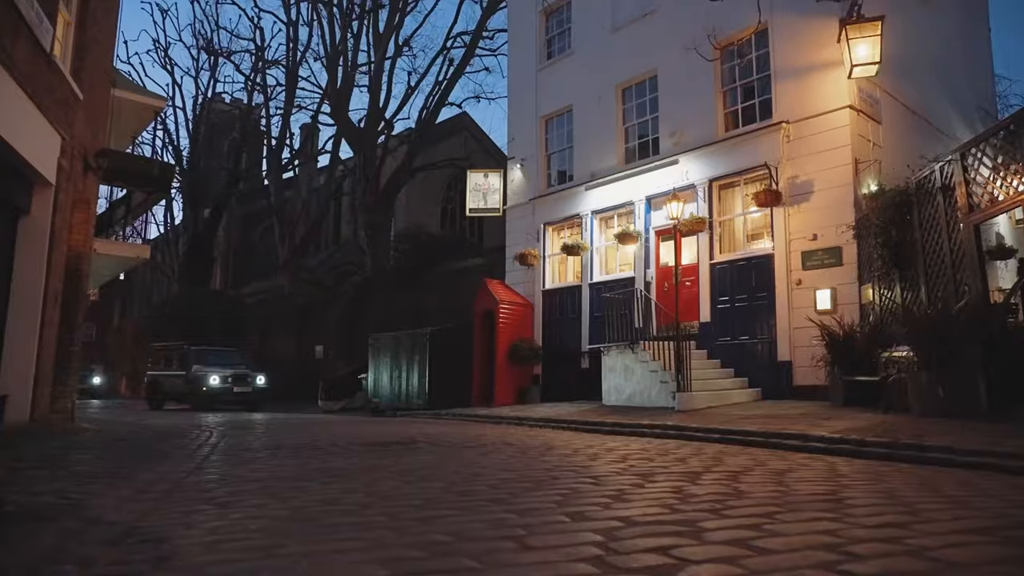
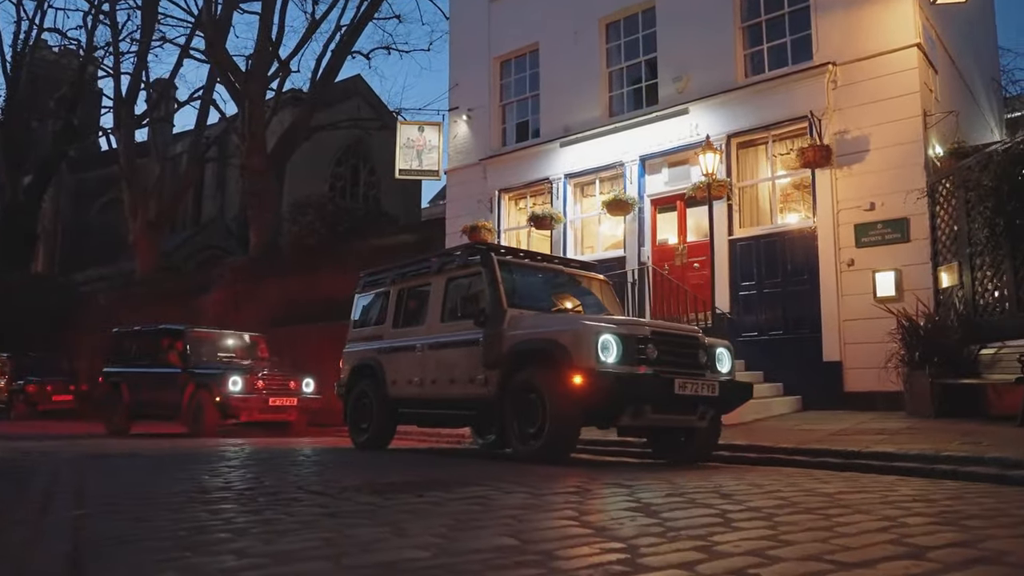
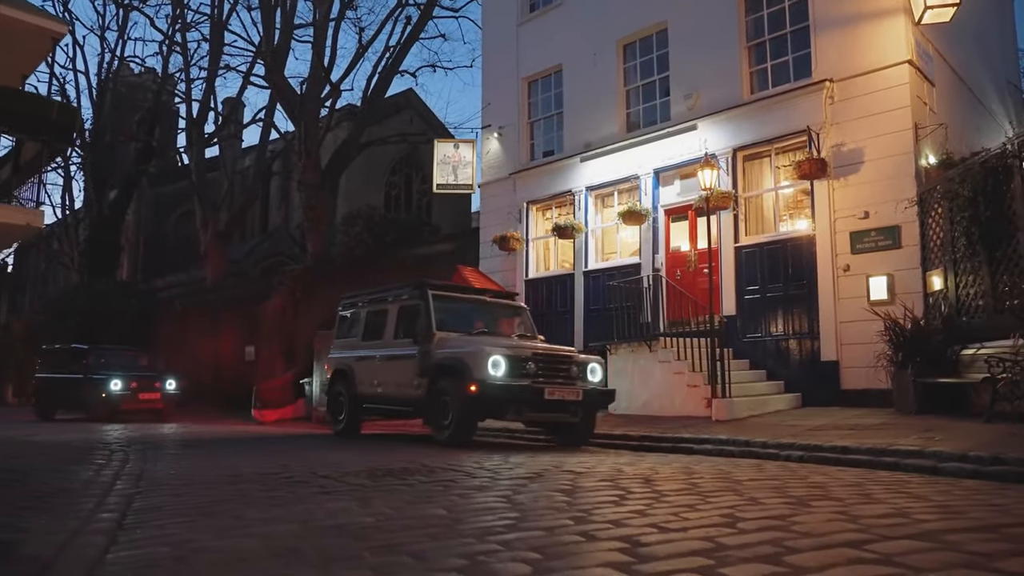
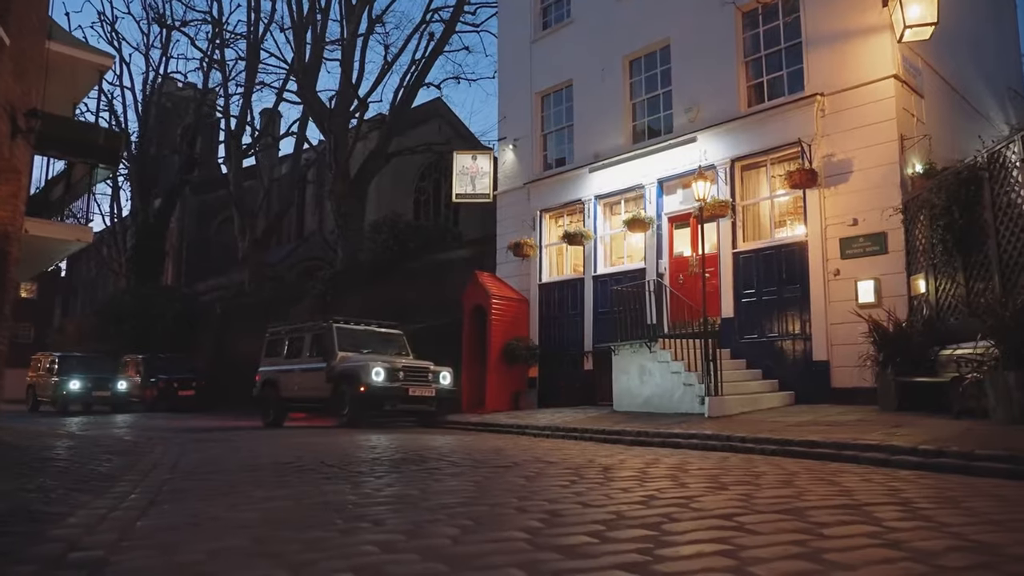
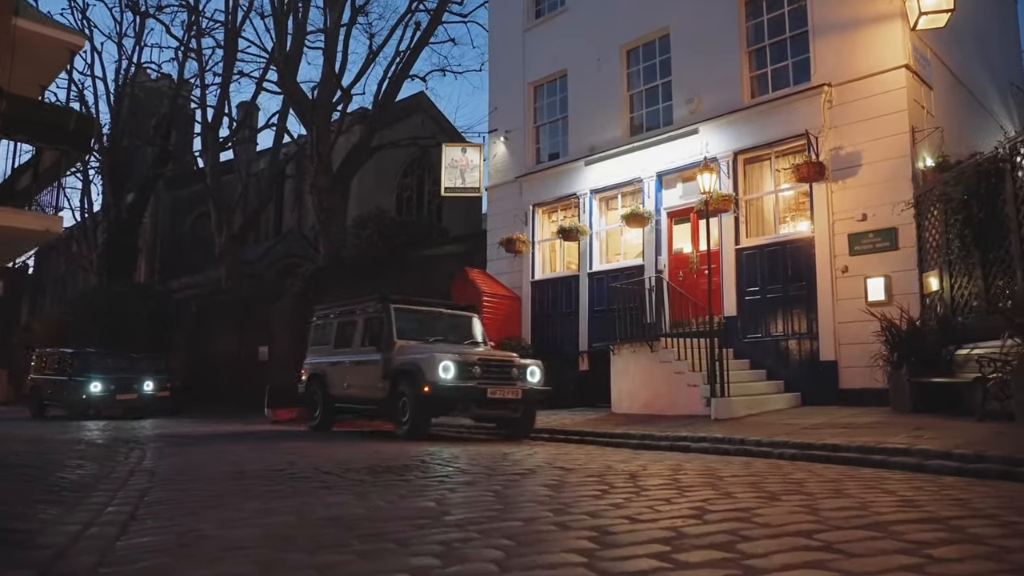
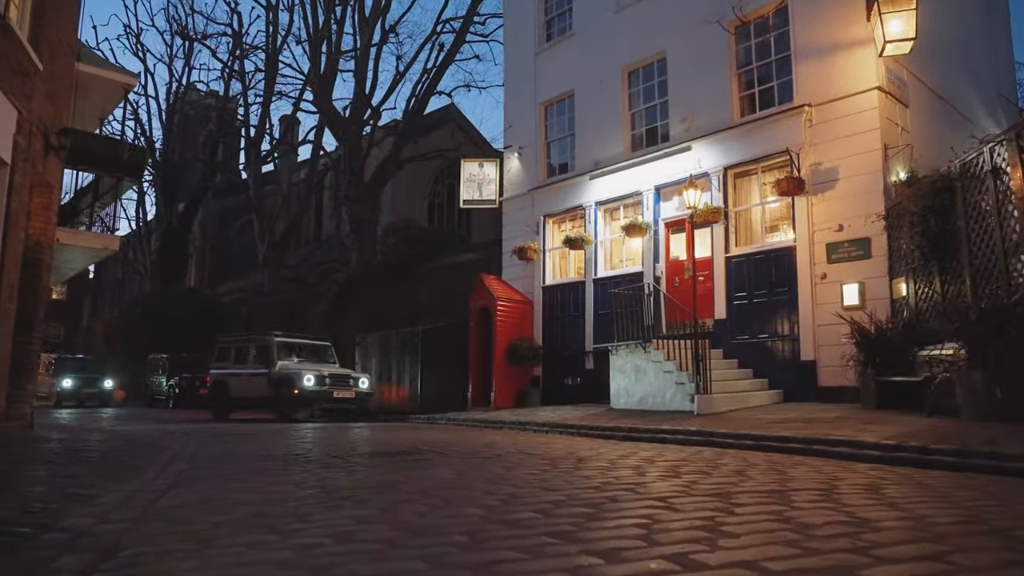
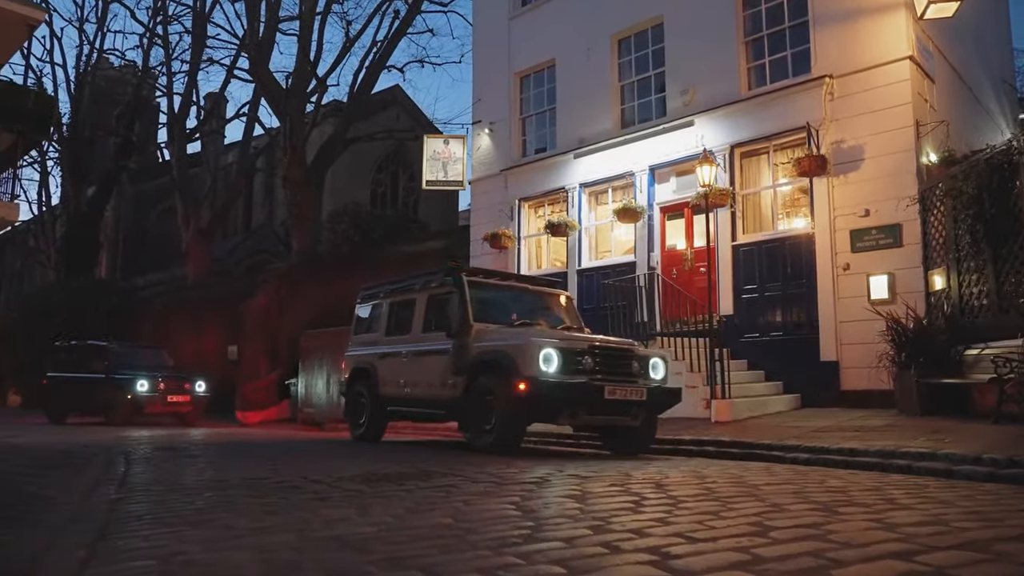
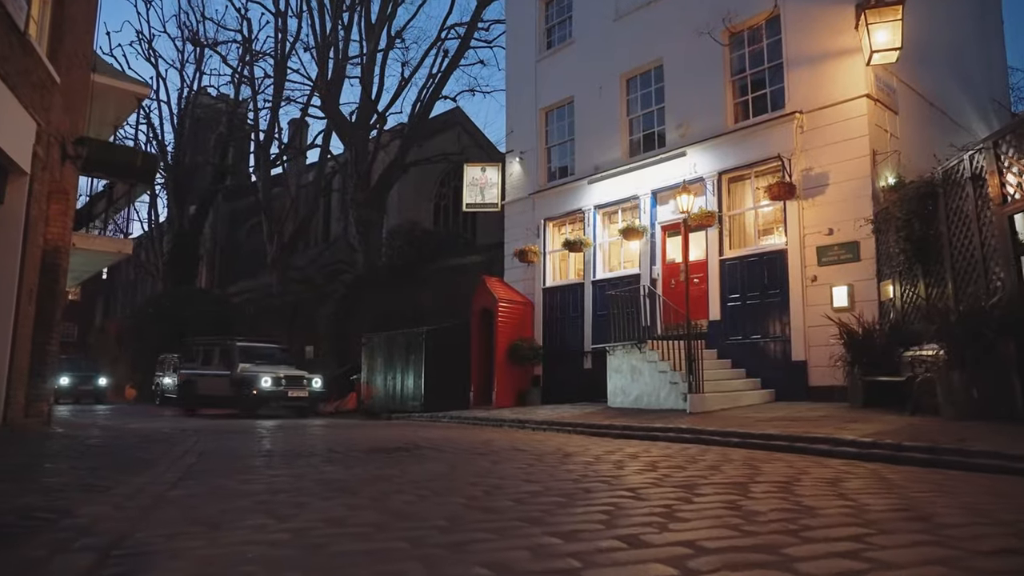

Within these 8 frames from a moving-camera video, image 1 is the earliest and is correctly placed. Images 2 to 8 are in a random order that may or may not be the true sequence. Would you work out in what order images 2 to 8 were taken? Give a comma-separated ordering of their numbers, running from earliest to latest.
8, 6, 4, 5, 3, 7, 2
